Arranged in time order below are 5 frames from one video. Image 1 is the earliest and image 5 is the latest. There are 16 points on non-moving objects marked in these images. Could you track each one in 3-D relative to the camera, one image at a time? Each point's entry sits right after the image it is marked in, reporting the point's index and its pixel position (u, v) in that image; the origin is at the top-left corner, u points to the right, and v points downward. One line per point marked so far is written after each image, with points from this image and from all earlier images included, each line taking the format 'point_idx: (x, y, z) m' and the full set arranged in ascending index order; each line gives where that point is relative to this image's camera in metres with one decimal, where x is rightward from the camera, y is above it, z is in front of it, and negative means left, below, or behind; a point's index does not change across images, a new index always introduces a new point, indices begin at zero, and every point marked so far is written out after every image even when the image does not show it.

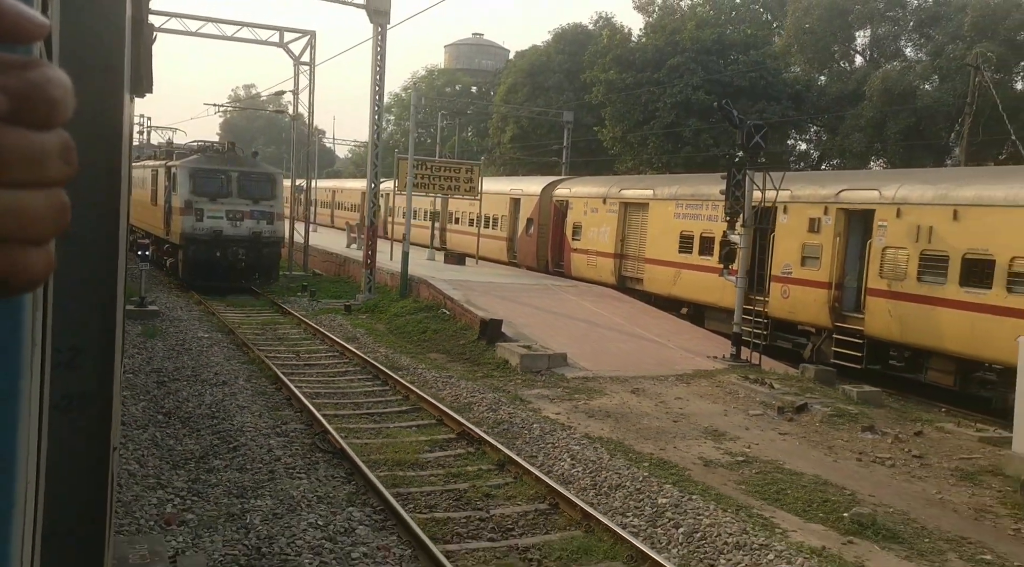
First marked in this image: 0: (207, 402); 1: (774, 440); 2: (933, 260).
0: (-3.1, -1.2, +10.6) m
1: (+2.5, -1.5, +9.8) m
2: (+4.9, +0.3, +11.5) m
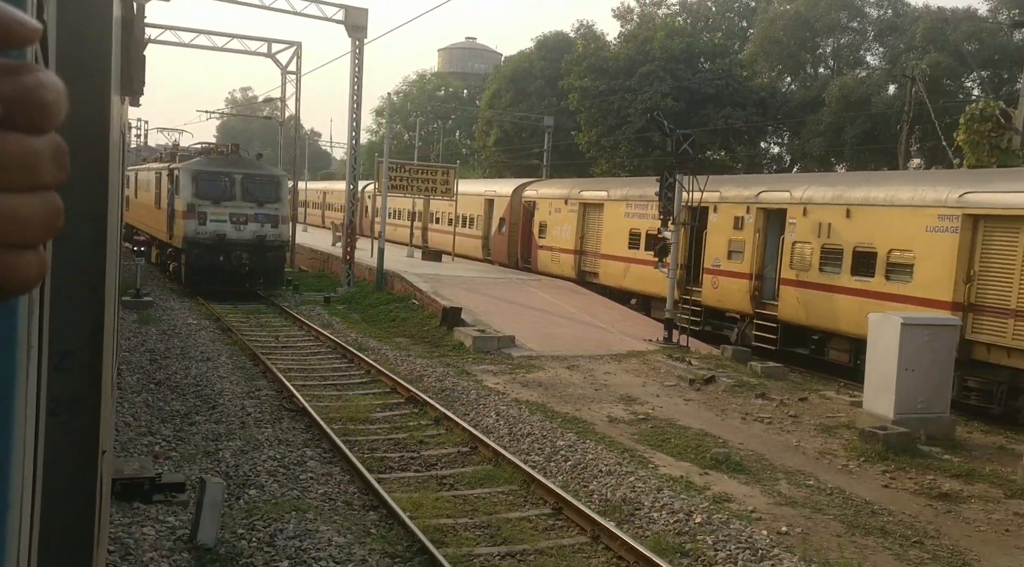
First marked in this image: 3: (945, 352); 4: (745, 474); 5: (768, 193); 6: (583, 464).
0: (-3.8, -1.1, +12.2) m
1: (+1.9, -1.3, +11.4) m
2: (+4.2, +0.4, +13.2) m
3: (+4.2, -0.7, +9.8) m
4: (+1.9, -1.6, +8.5) m
5: (+3.7, +1.3, +14.8) m
6: (+0.6, -1.5, +8.4) m
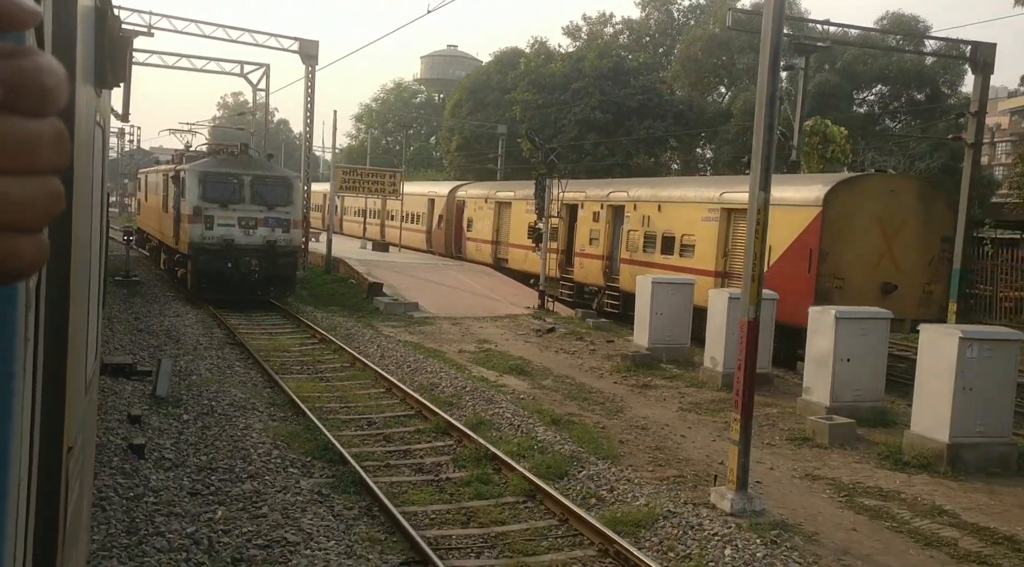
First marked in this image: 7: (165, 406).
0: (-5.6, -0.7, +16.4) m
1: (+0.1, -0.9, +15.7) m
2: (+2.4, +0.8, +17.5) m
3: (+2.4, -0.3, +14.1) m
4: (+0.2, -1.2, +12.8) m
5: (+1.9, +1.7, +19.1) m
6: (-1.2, -1.1, +12.7) m
7: (-3.4, -1.2, +10.0) m
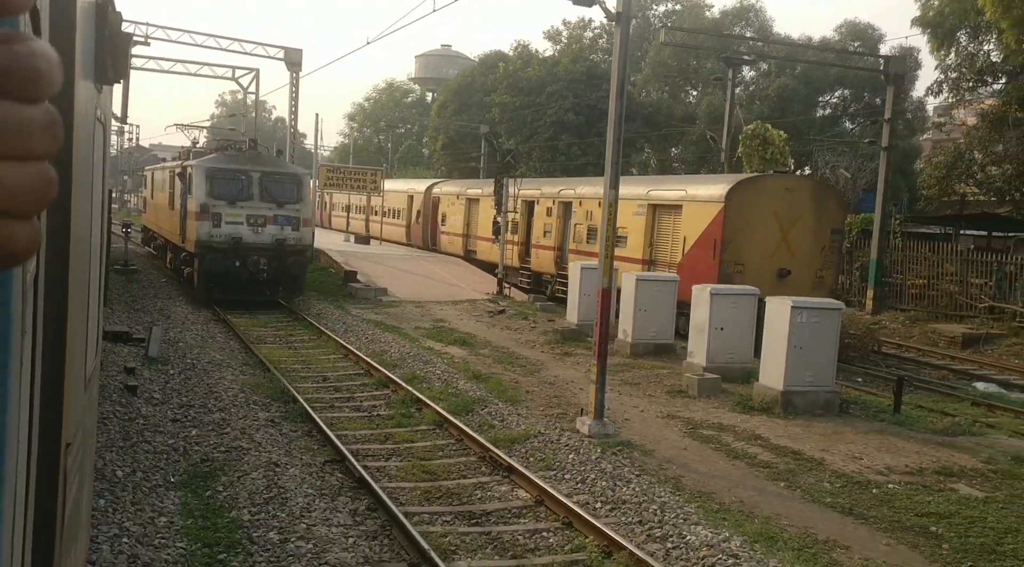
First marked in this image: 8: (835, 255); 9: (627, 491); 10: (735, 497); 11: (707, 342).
0: (-6.4, -0.4, +18.5) m
1: (-0.7, -0.7, +17.8) m
2: (+1.6, +1.0, +19.6) m
3: (+1.6, 0.0, +16.2) m
4: (-0.7, -0.9, +14.9) m
5: (+1.1, +1.9, +21.2) m
6: (-2.0, -0.8, +14.8) m
7: (-4.2, -0.9, +12.0) m
8: (+5.1, +0.4, +15.9) m
9: (+0.9, -1.5, +7.3) m
10: (+1.7, -1.6, +7.7) m
11: (+2.3, -0.7, +11.8) m
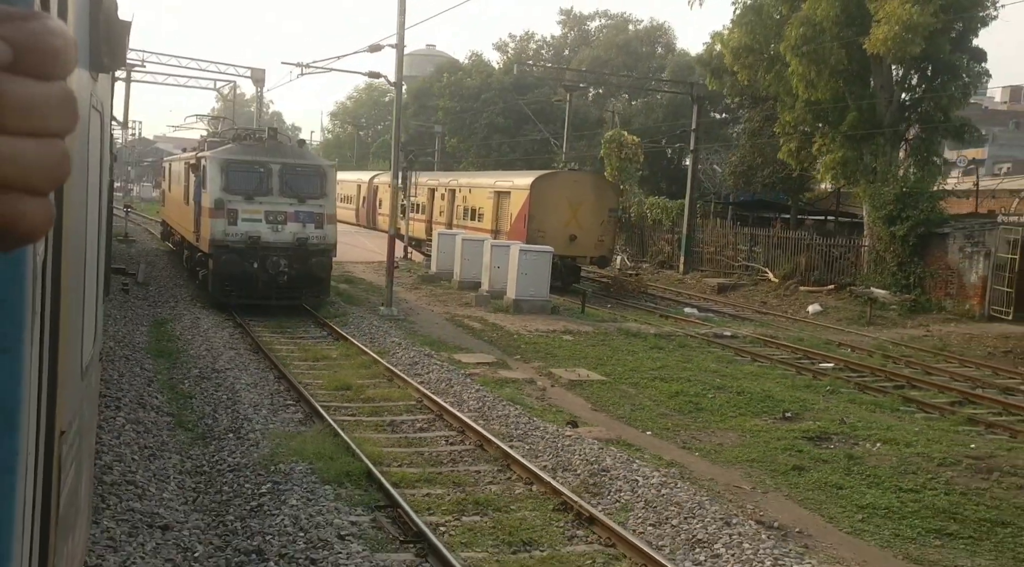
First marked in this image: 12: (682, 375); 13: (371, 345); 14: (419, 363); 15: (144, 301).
0: (-9.2, +0.6, +25.6) m
1: (-3.5, +0.2, +24.9) m
2: (-1.2, +1.9, +26.6) m
3: (-1.2, +0.9, +23.3) m
4: (-3.4, 0.0, +21.9) m
5: (-1.7, +2.9, +28.2) m
6: (-4.8, +0.1, +21.8) m
7: (-7.0, 0.0, +19.1) m
8: (+2.3, +1.3, +22.9) m
9: (-1.9, -0.7, +14.4) m
10: (-1.1, -0.8, +14.7) m
11: (-0.4, +0.2, +18.9) m
12: (+2.0, -1.1, +12.2) m
13: (-1.8, -0.8, +13.2) m
14: (-1.1, -0.9, +11.7) m
15: (-6.1, -0.3, +16.8) m
